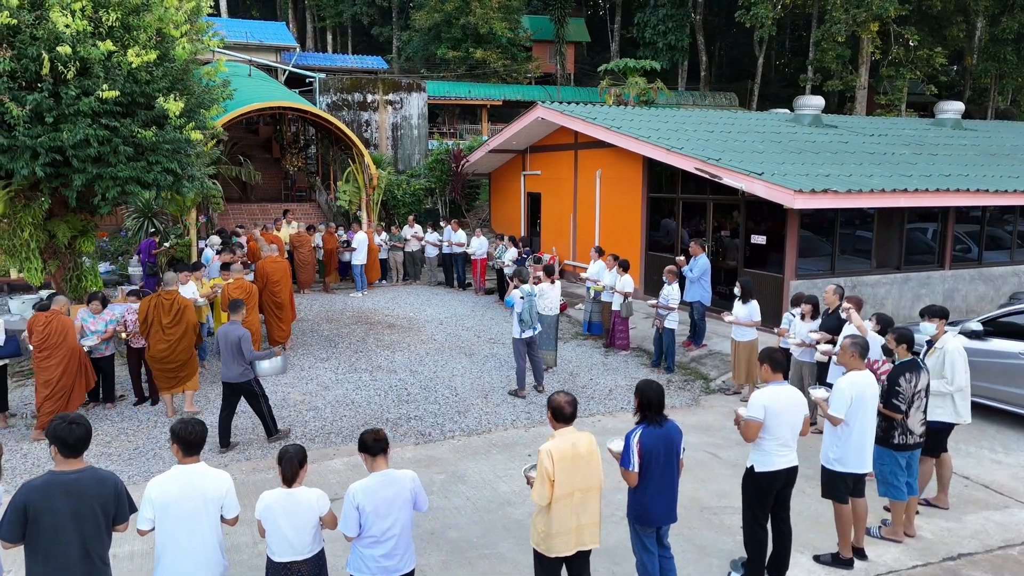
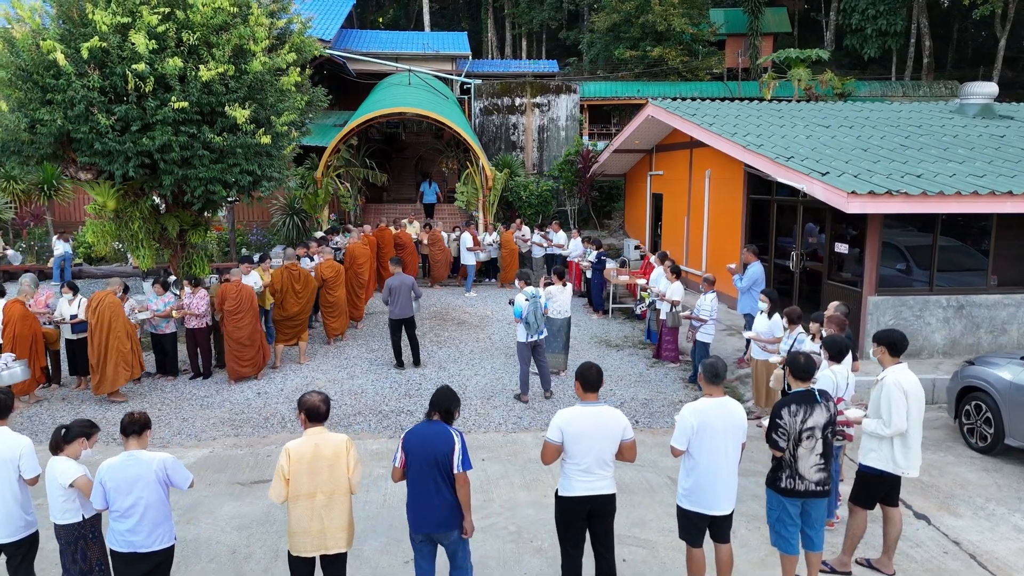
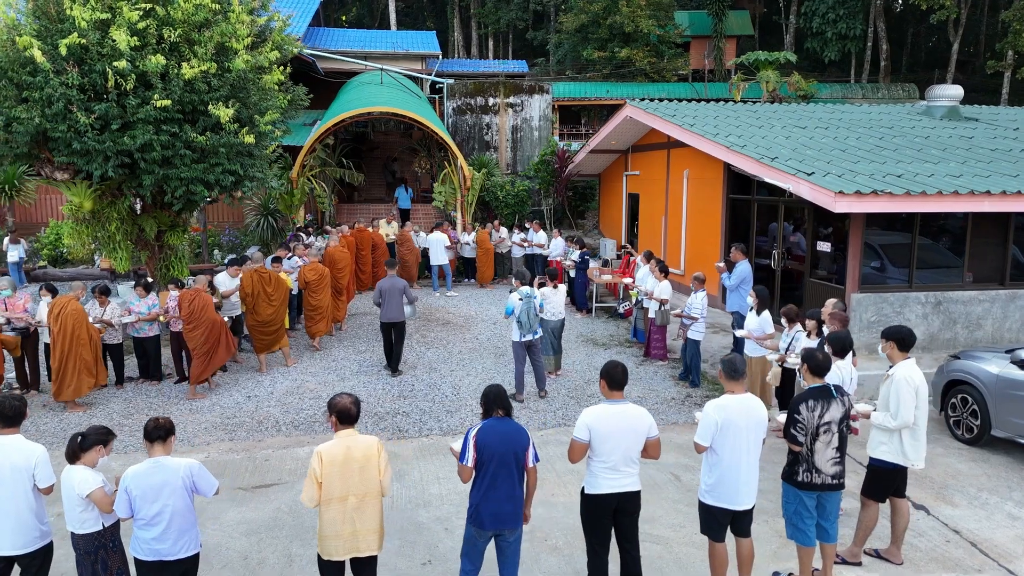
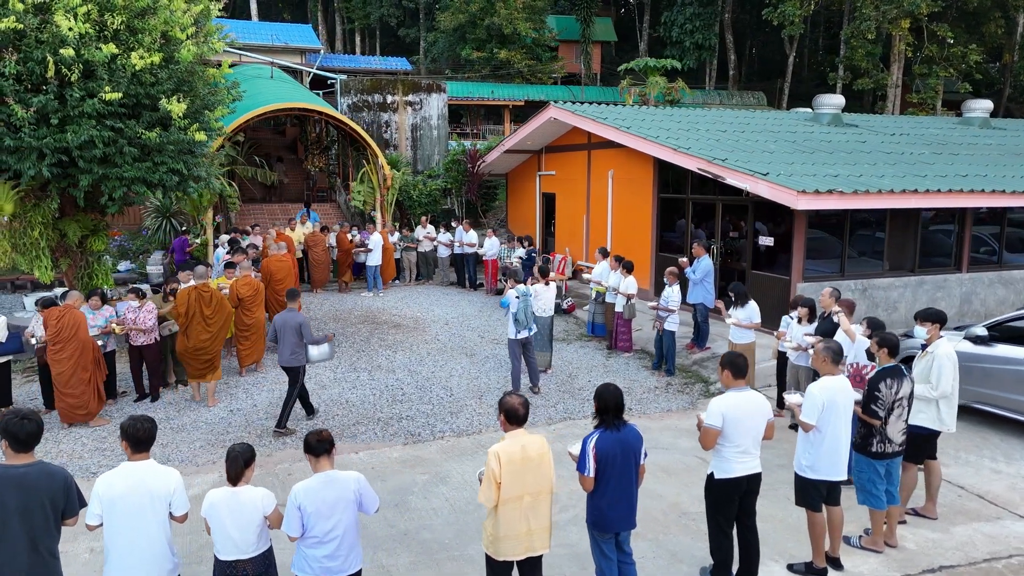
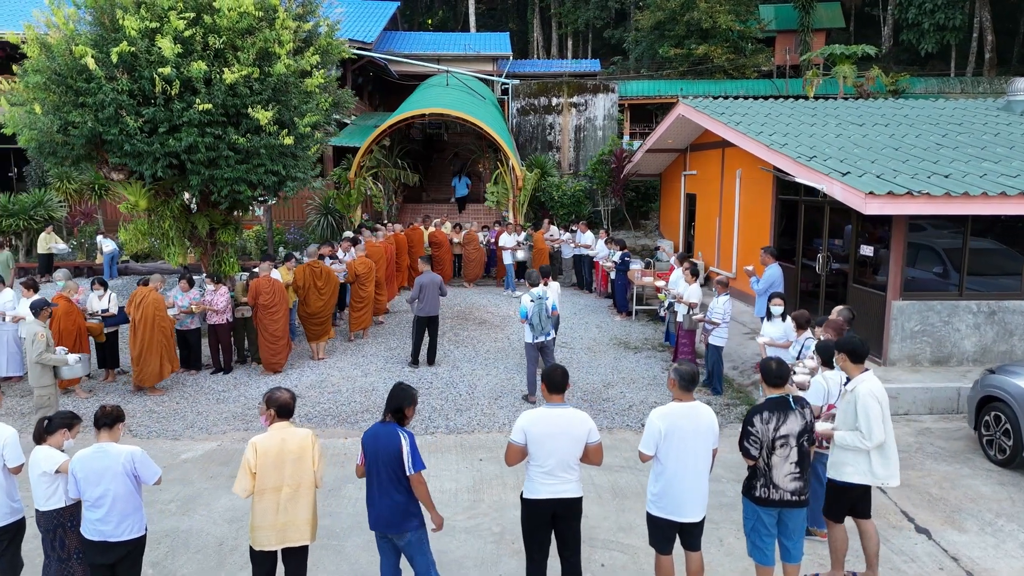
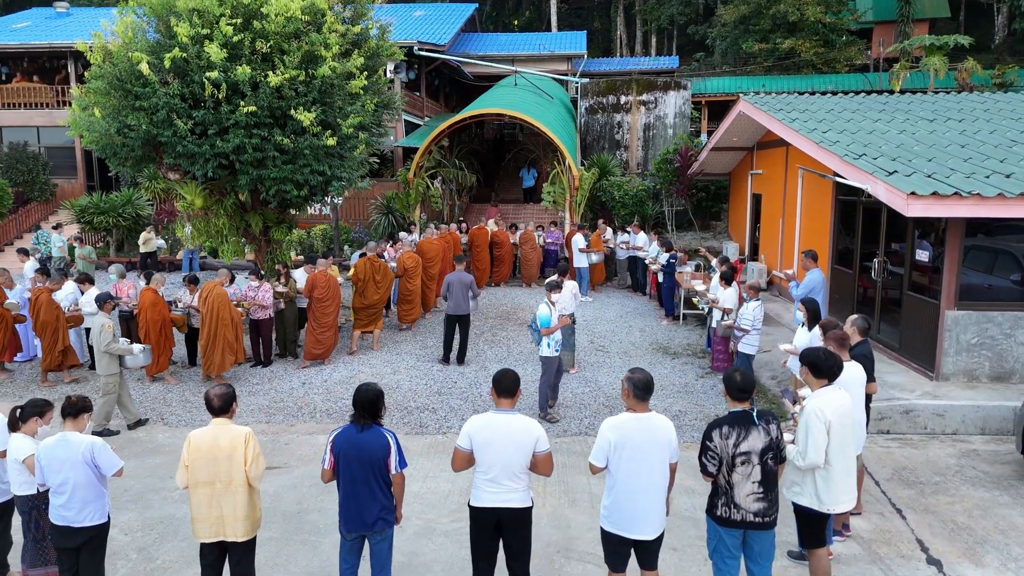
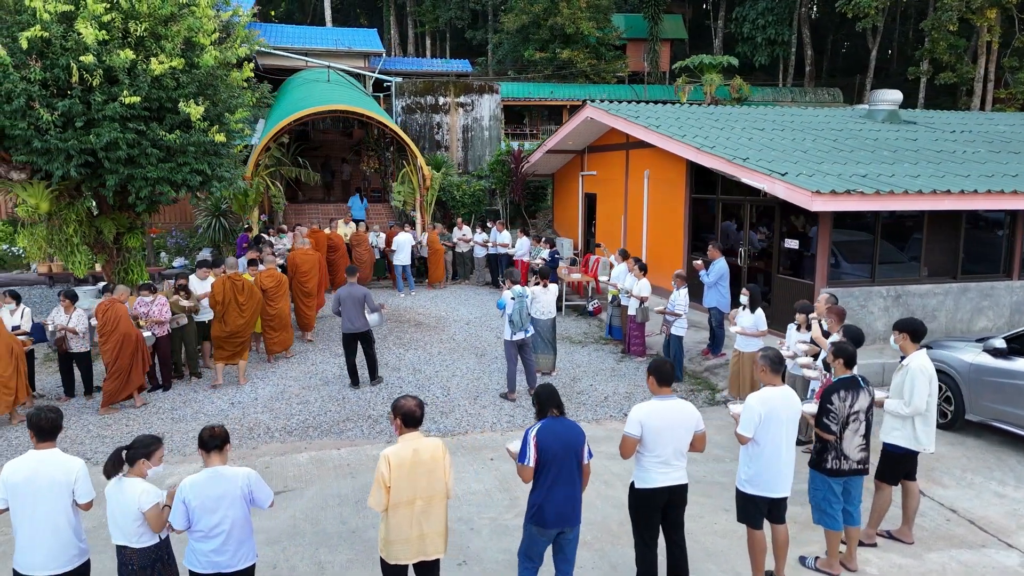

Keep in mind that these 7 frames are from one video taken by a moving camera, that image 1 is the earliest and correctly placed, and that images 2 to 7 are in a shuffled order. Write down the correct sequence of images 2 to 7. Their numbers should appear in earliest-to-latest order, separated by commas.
4, 7, 3, 2, 5, 6
